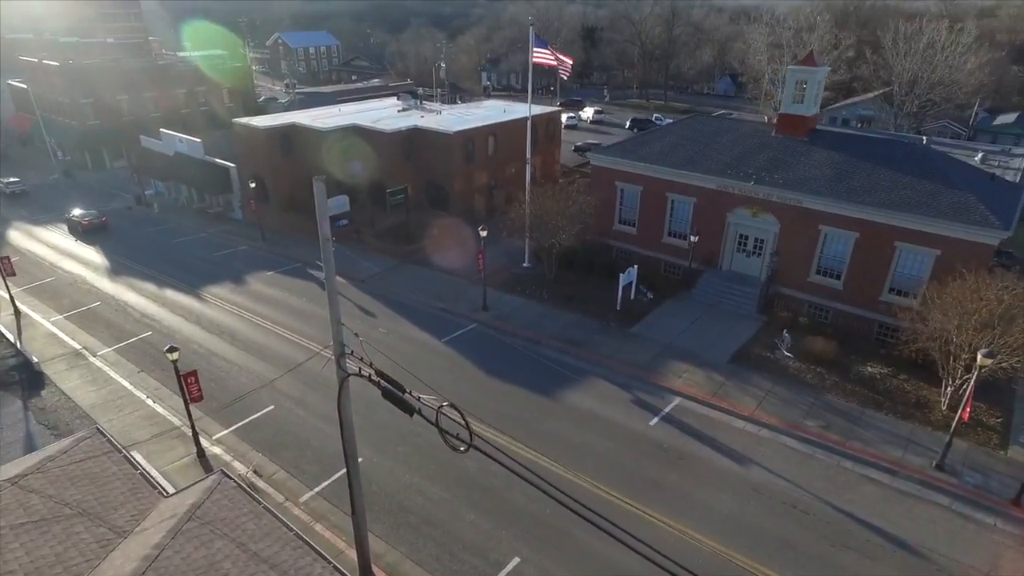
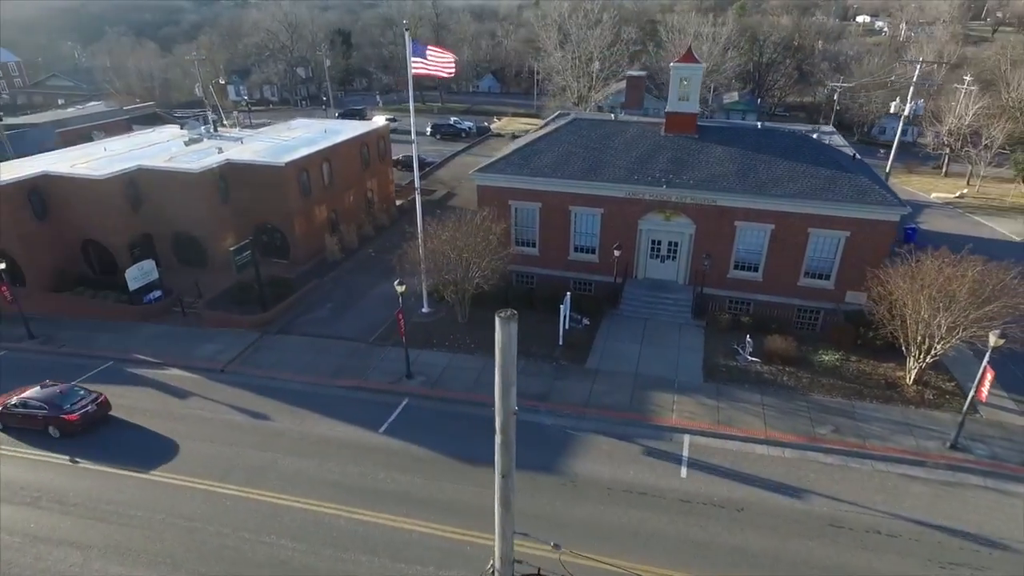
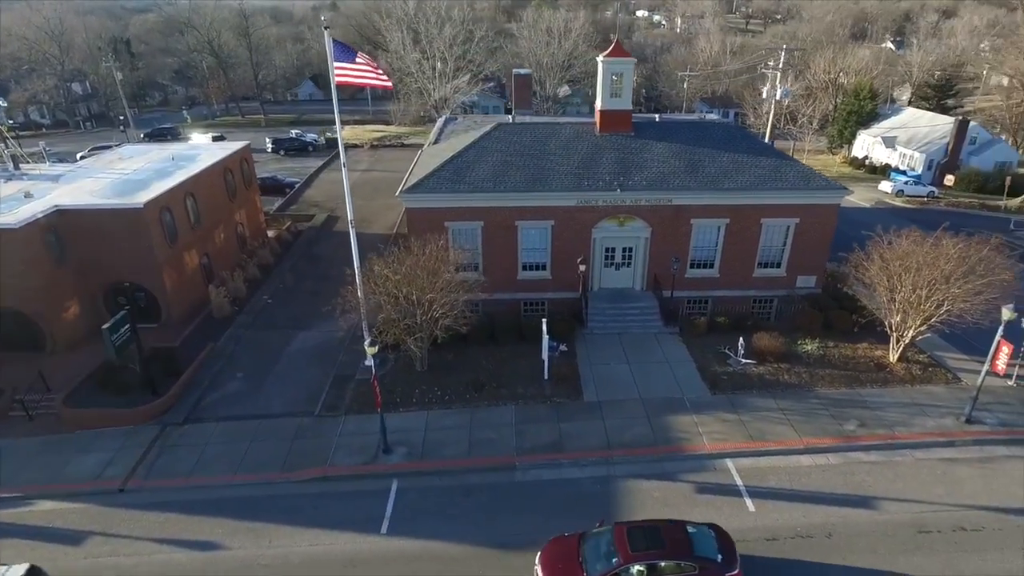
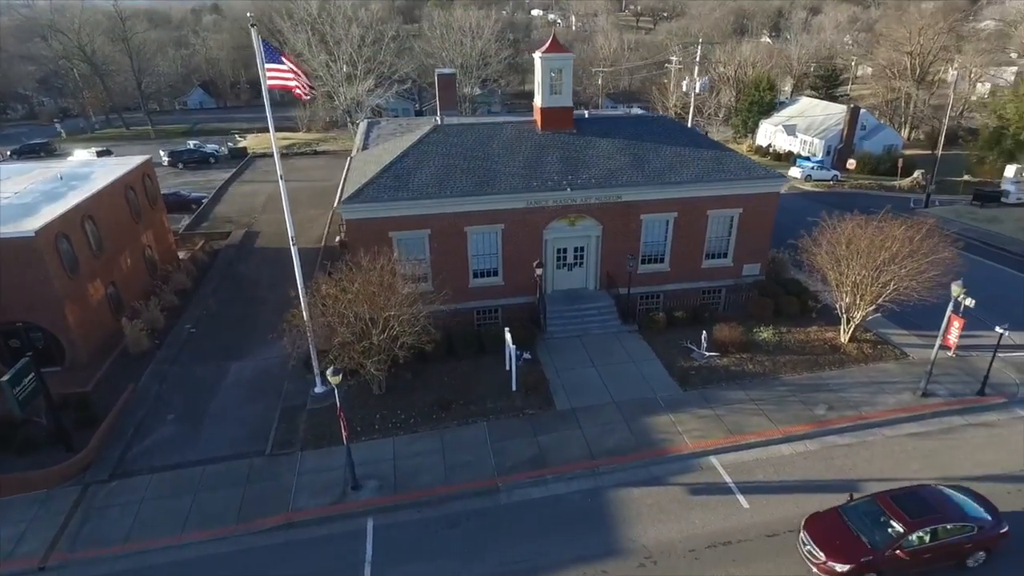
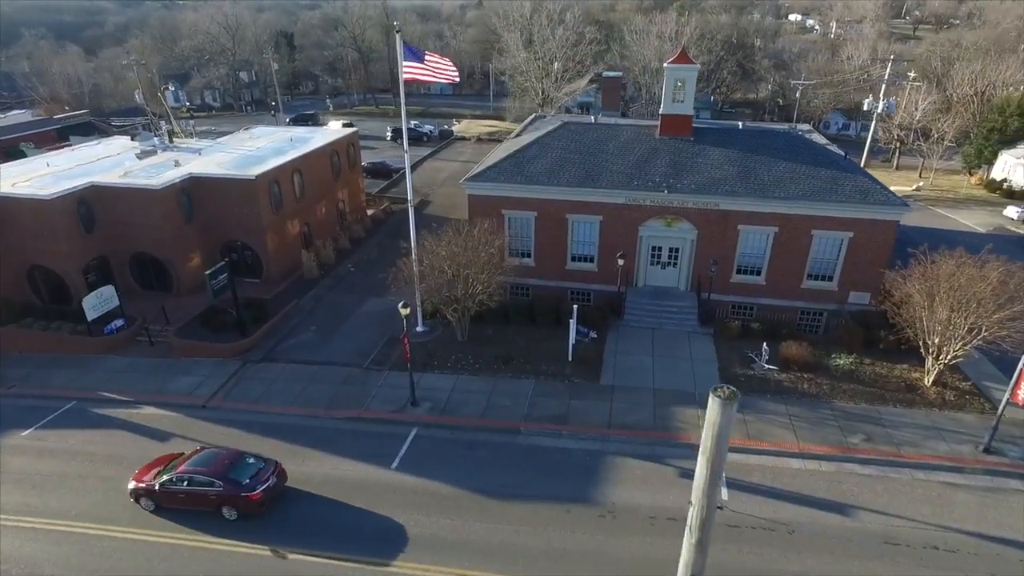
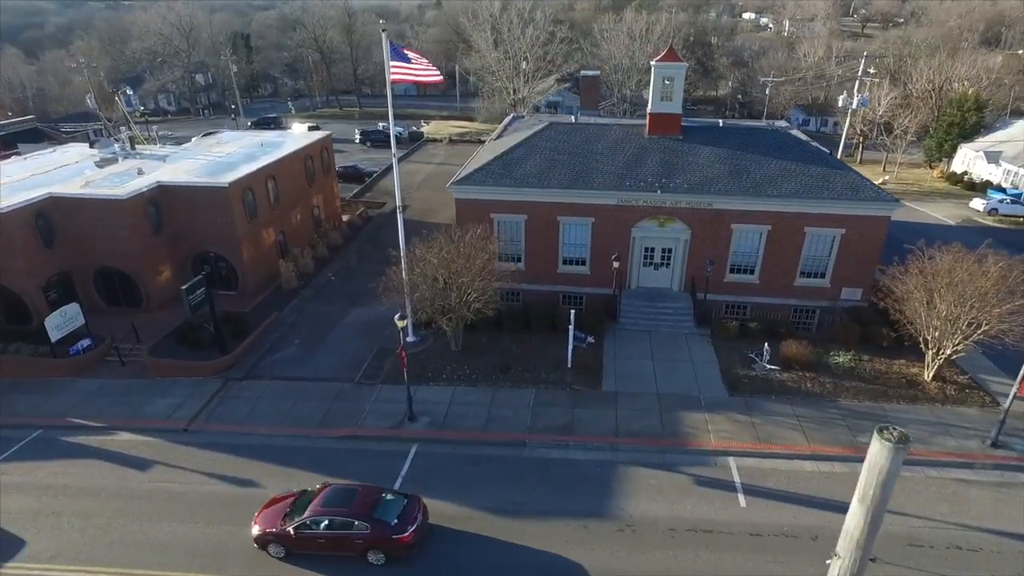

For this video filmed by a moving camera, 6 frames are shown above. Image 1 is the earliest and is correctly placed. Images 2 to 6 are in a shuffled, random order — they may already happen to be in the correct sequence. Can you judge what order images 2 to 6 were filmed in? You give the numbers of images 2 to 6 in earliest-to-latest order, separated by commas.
2, 5, 6, 3, 4
